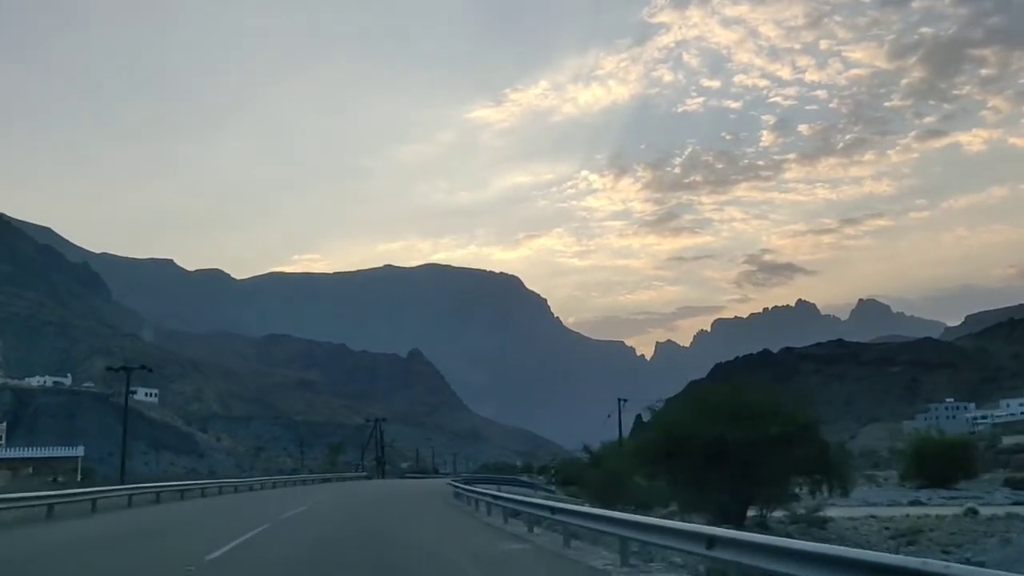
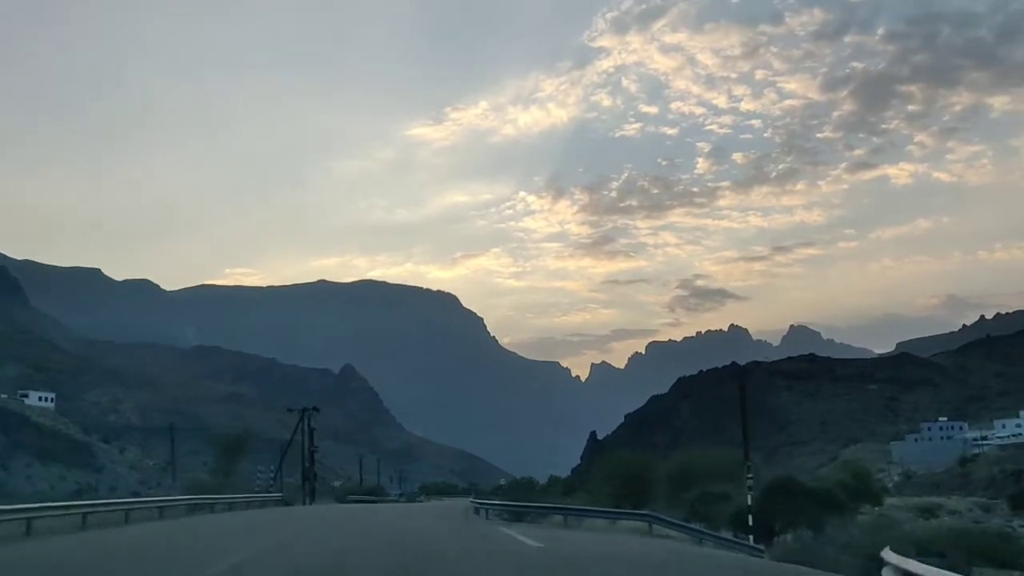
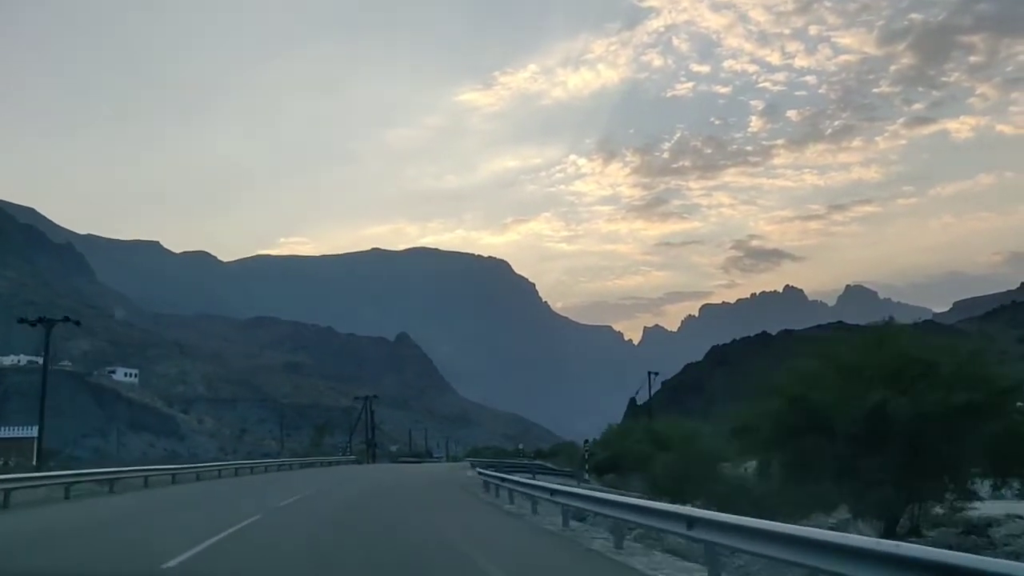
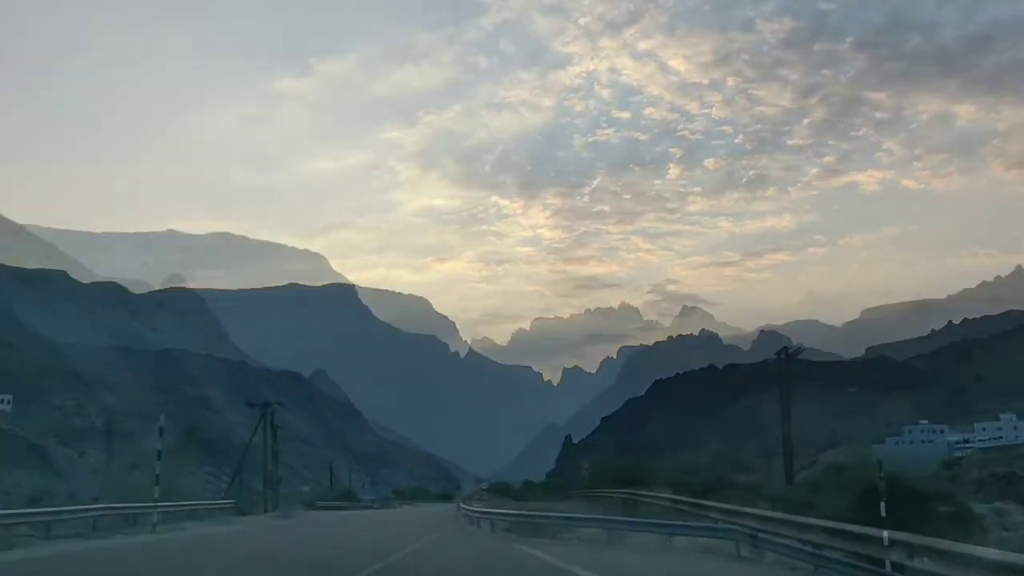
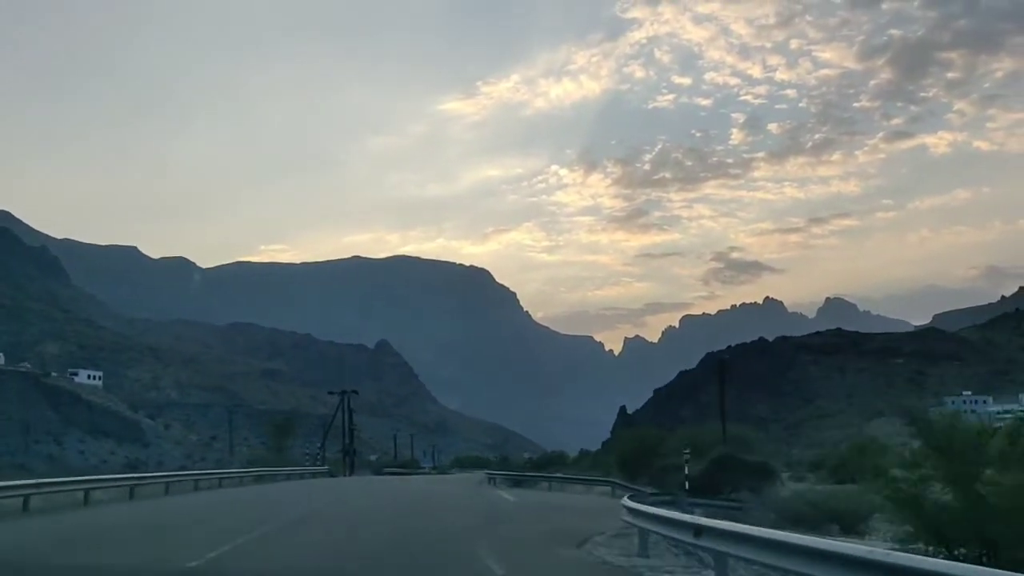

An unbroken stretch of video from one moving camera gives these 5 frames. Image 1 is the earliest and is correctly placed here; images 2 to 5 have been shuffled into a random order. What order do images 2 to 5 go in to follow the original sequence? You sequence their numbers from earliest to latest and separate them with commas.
3, 5, 2, 4
